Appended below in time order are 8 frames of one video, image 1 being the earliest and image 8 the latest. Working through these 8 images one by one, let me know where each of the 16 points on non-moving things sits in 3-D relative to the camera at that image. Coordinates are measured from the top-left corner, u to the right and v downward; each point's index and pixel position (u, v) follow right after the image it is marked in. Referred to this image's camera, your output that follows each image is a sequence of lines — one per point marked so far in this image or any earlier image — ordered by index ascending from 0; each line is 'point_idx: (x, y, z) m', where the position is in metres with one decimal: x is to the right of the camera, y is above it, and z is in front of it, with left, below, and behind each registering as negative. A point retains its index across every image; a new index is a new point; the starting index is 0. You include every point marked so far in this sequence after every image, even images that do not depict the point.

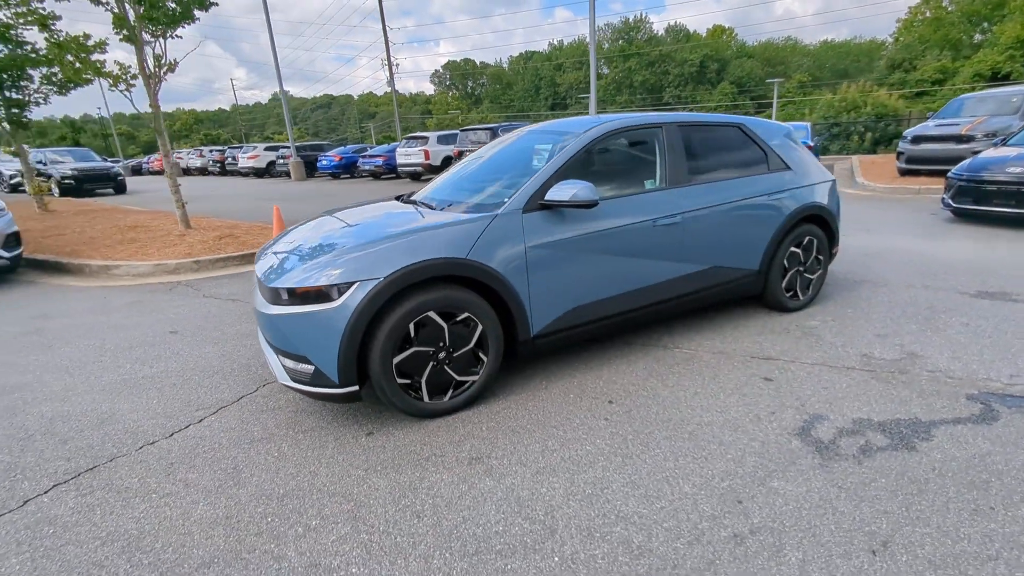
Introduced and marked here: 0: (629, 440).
0: (+0.7, -0.9, +3.2) m
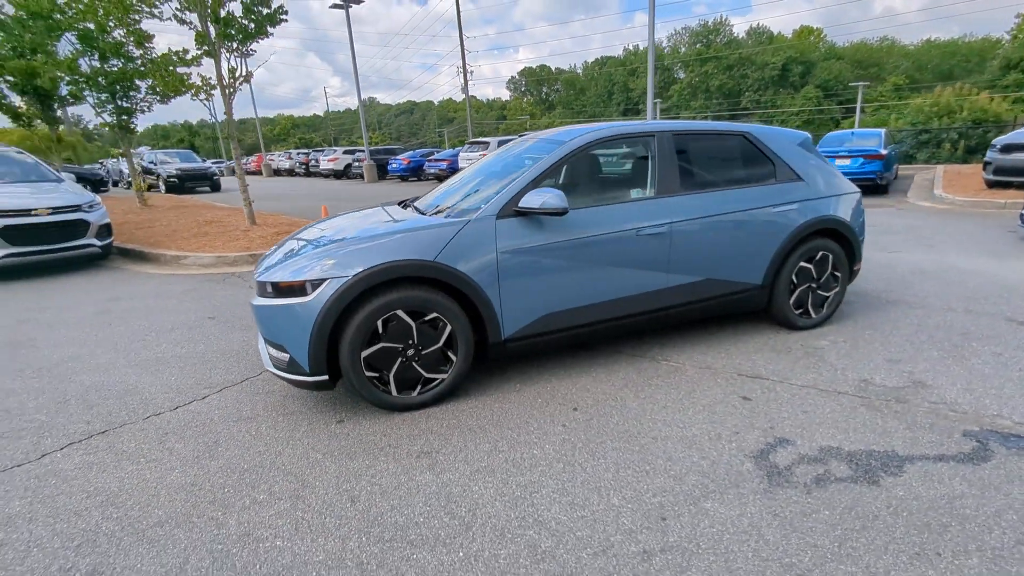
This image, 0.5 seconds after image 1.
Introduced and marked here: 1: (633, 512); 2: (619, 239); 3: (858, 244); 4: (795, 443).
0: (+0.4, -1.0, +3.2) m
1: (+0.6, -1.1, +2.6) m
2: (+0.8, +0.4, +3.9) m
3: (+3.1, +0.4, +4.7) m
4: (+1.7, -0.9, +3.1) m
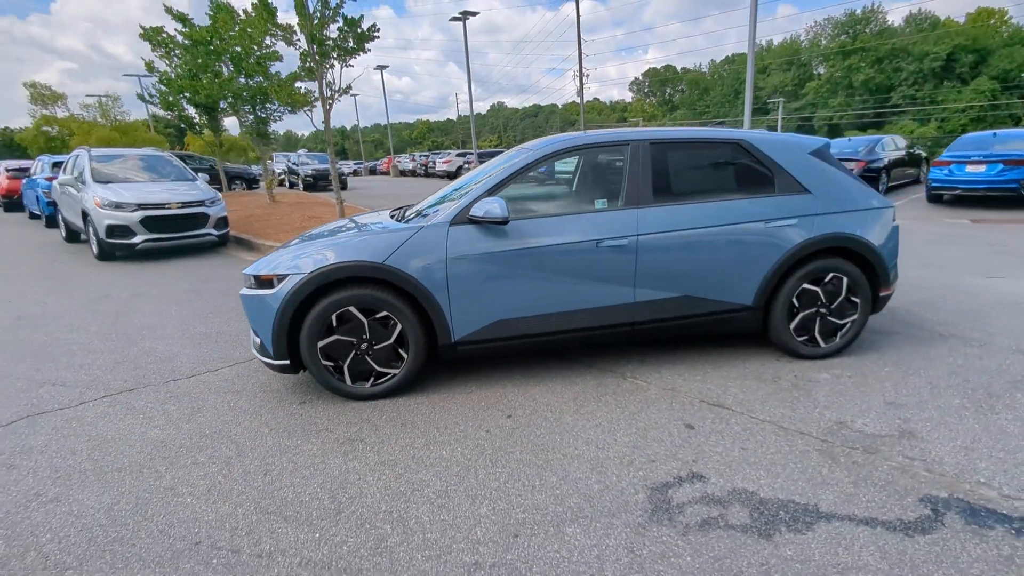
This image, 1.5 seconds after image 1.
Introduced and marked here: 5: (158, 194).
0: (-0.2, -1.0, +3.2) m
1: (-0.1, -1.2, +2.6) m
2: (+0.5, +0.3, +3.8) m
3: (+2.9, +0.2, +4.0) m
4: (+1.1, -1.1, +2.8) m
5: (-7.1, +1.9, +10.2) m
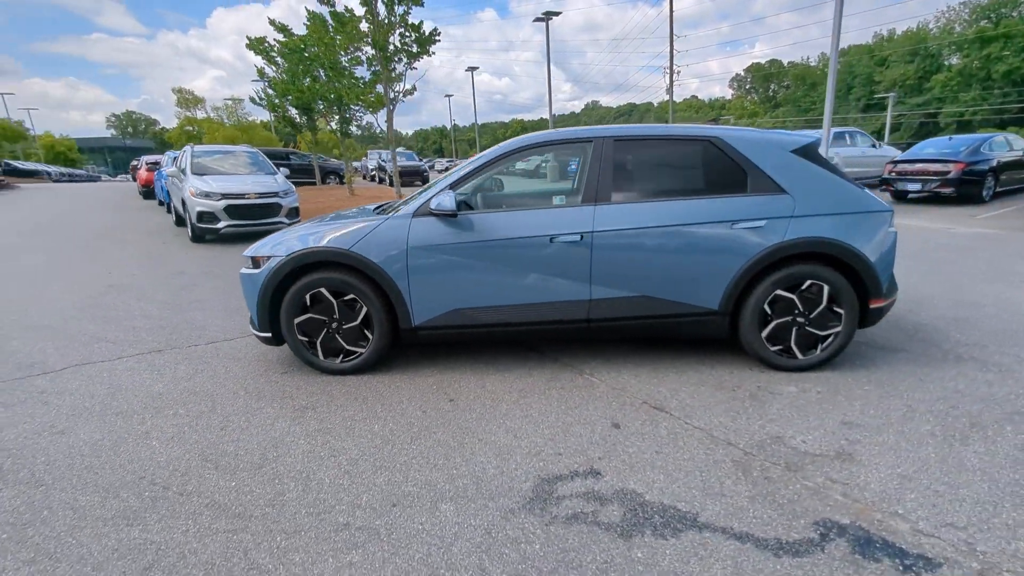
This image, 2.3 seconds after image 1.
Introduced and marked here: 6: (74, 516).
0: (-0.7, -0.9, +3.4) m
1: (-0.7, -1.1, +2.8) m
2: (+0.1, +0.3, +3.8) m
3: (+2.6, +0.1, +3.7) m
4: (+0.5, -1.0, +2.8) m
5: (-6.1, +2.3, +11.5) m
6: (-2.3, -1.2, +2.7) m
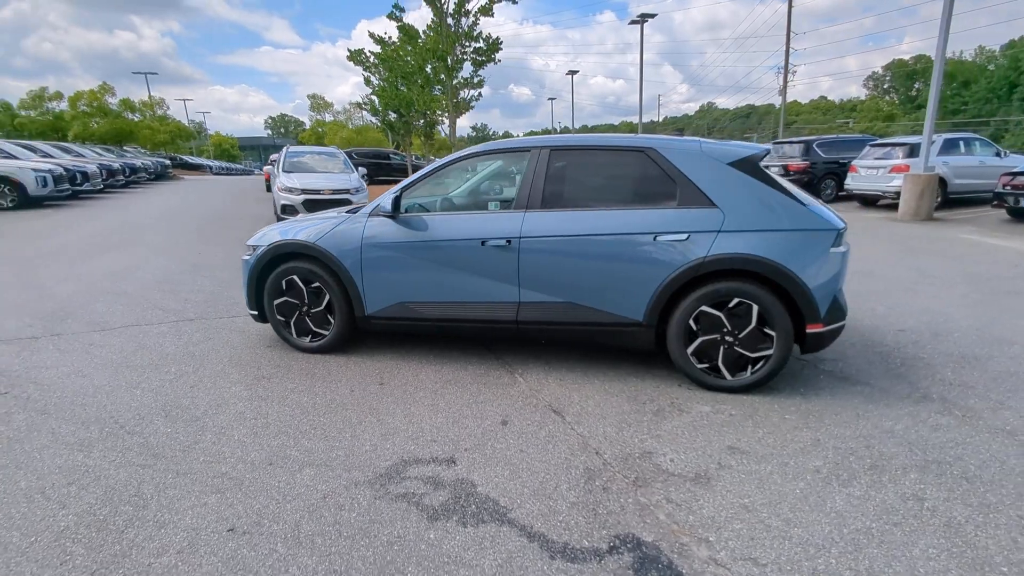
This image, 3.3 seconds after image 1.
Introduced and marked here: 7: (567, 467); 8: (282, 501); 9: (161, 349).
0: (-1.4, -0.9, +3.7) m
1: (-1.5, -1.0, +3.2) m
2: (-0.4, +0.3, +4.0) m
3: (+1.9, -0.1, +3.4) m
4: (-0.4, -1.0, +2.9) m
5: (-4.9, +2.7, +12.8) m
6: (-3.1, -1.0, +3.4) m
7: (+0.3, -1.0, +2.9) m
8: (-1.2, -1.1, +2.7) m
9: (-3.5, -0.6, +5.0) m
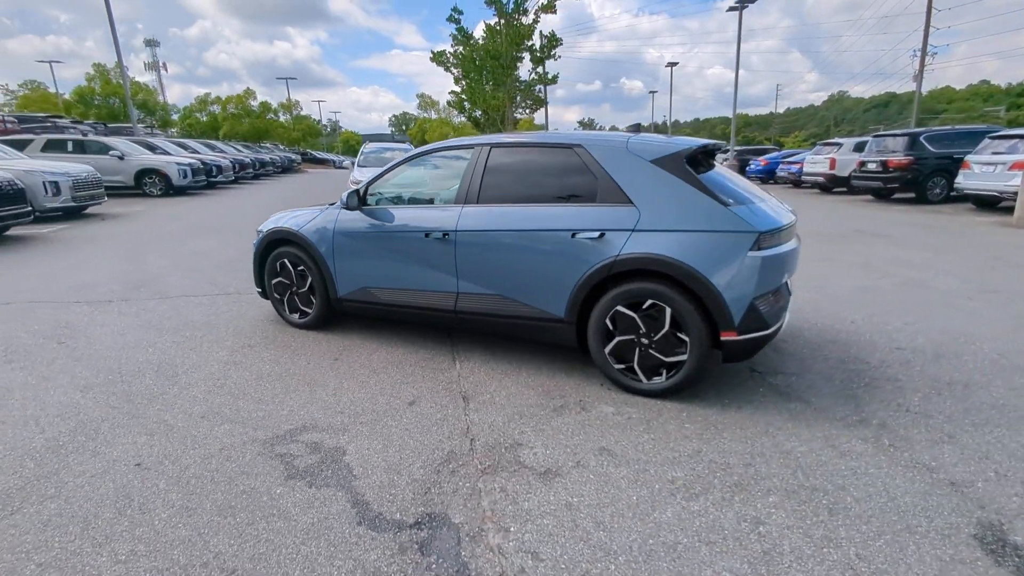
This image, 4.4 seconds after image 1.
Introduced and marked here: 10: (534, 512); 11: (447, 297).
0: (-1.9, -0.7, +4.2) m
1: (-2.2, -0.9, +3.7) m
2: (-0.8, +0.4, +4.3) m
3: (+1.3, -0.1, +3.2) m
4: (-1.1, -0.9, +3.2) m
5: (-3.3, +3.0, +13.7) m
6: (-3.7, -0.8, +4.2) m
7: (-0.5, -1.0, +3.0) m
8: (-2.0, -1.0, +3.2) m
9: (-3.7, -0.3, +5.9) m
10: (+0.1, -1.1, +2.5) m
11: (-0.5, -0.1, +4.2) m
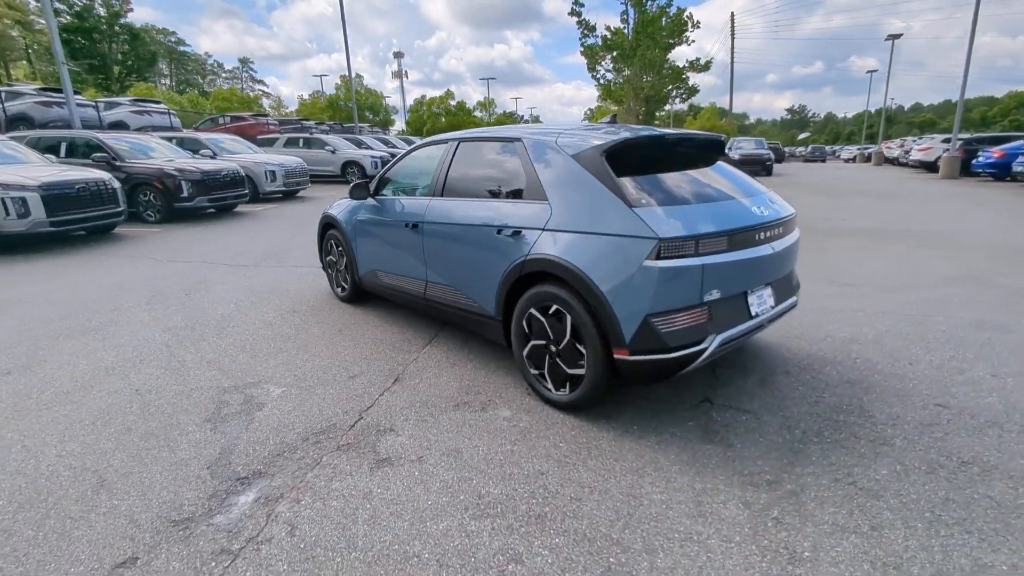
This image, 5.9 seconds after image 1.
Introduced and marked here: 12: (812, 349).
0: (-2.1, -0.5, +4.9) m
1: (-2.6, -0.6, +4.5) m
2: (-1.0, +0.6, +4.5) m
3: (+0.5, -0.1, +2.8) m
4: (-1.7, -0.8, +3.7) m
5: (+0.2, +3.3, +14.2) m
6: (-3.8, -0.4, +5.5) m
7: (-1.2, -0.9, +3.3) m
8: (-2.6, -0.7, +3.9) m
9: (-3.2, 0.0, +7.1) m
10: (-0.9, -1.0, +2.5) m
11: (-0.8, 0.0, +4.4) m
12: (+2.3, -0.5, +3.9) m
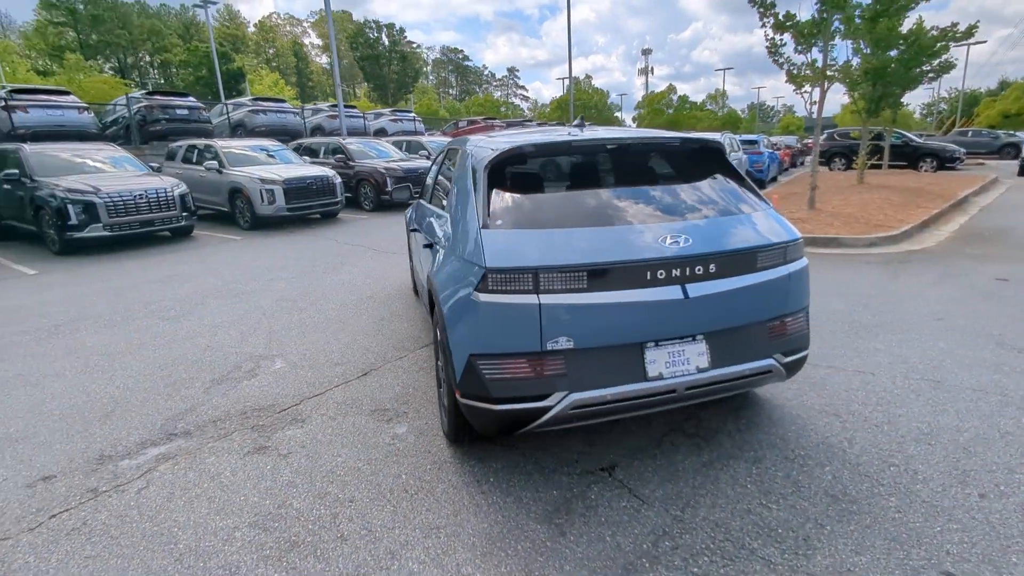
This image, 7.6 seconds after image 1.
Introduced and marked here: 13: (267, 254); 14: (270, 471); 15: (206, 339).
0: (-1.8, -0.4, +5.5) m
1: (-2.4, -0.4, +5.3) m
2: (-0.8, +0.6, +4.7) m
3: (-0.3, -0.3, +2.4) m
4: (-2.0, -0.7, +4.2) m
5: (+4.6, +3.0, +12.8) m
6: (-3.0, -0.1, +6.8) m
7: (-1.7, -0.8, +3.7) m
8: (-2.7, -0.6, +4.8) m
9: (-1.8, +0.2, +7.9) m
10: (-1.7, -1.0, +2.8) m
11: (-0.8, 0.0, +4.5) m
12: (+1.7, -0.8, +2.7) m
13: (-5.0, +0.7, +10.4) m
14: (-1.3, -1.0, +2.8) m
15: (-3.1, -0.5, +5.1) m
